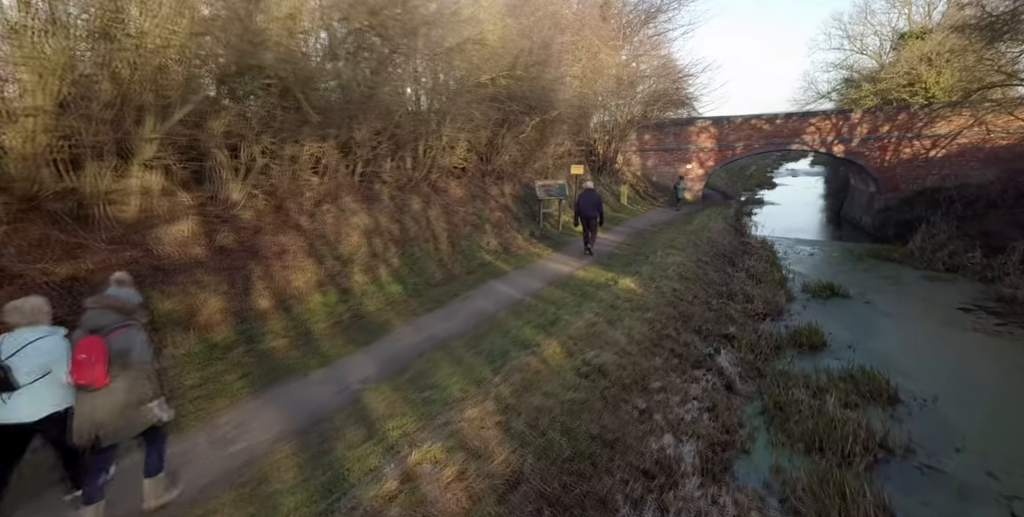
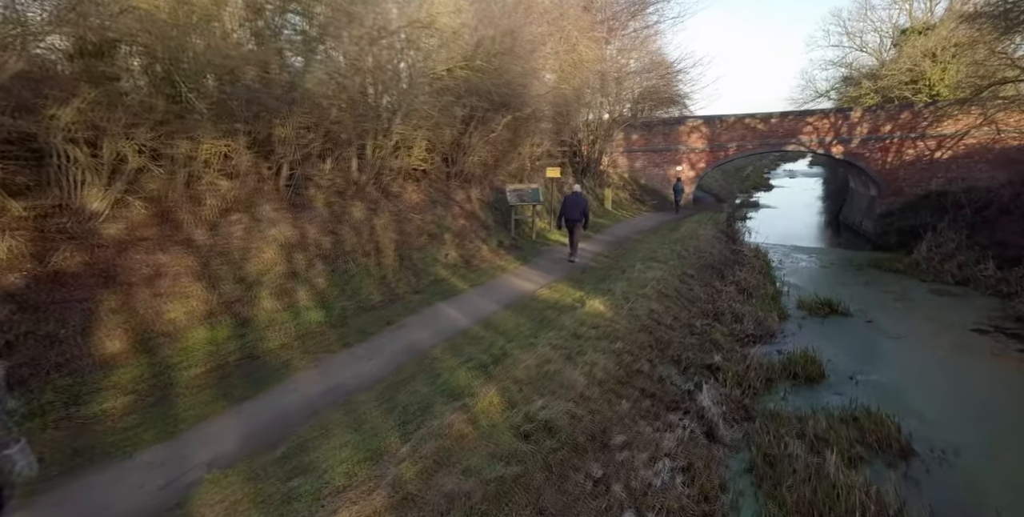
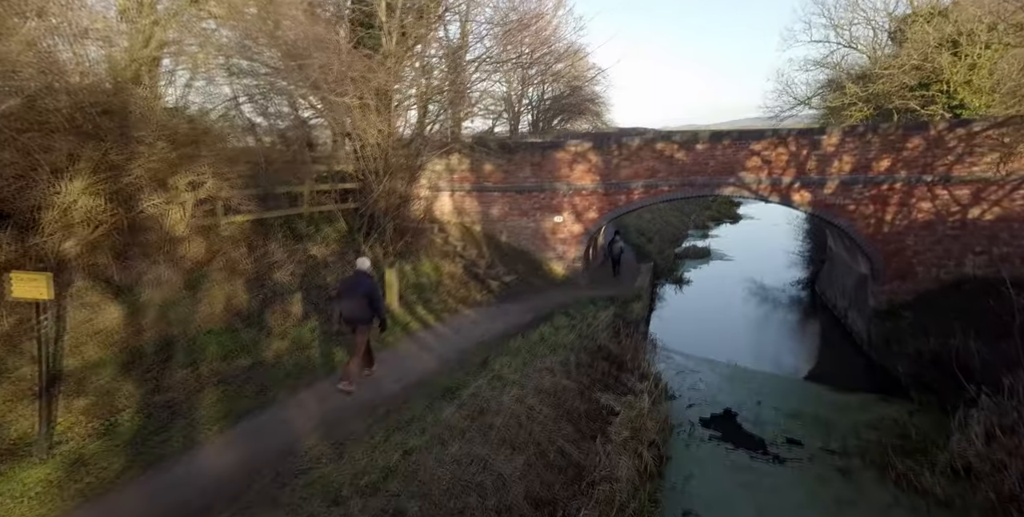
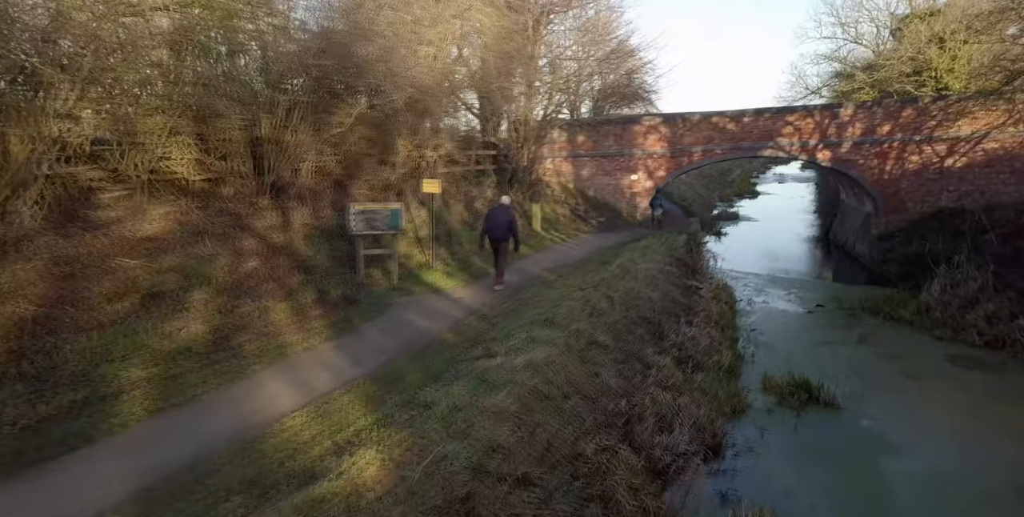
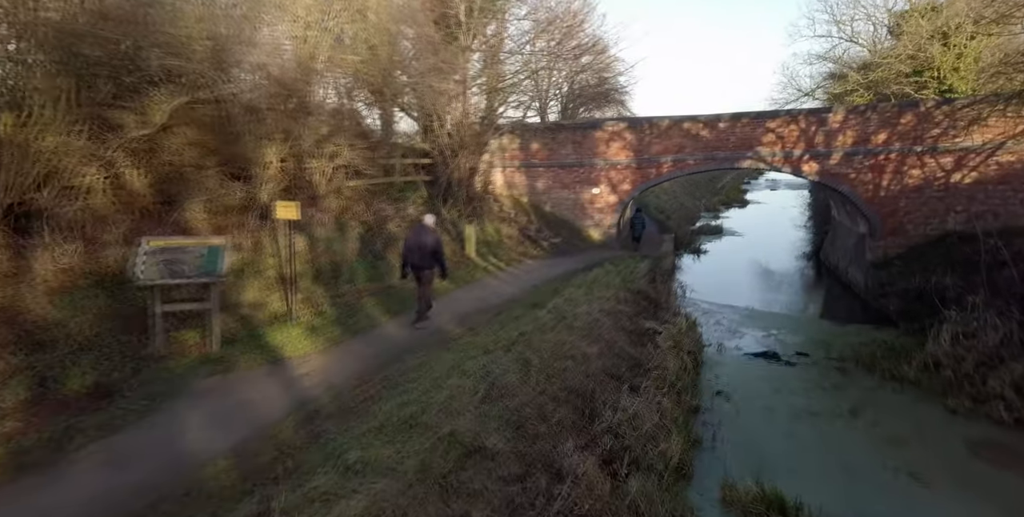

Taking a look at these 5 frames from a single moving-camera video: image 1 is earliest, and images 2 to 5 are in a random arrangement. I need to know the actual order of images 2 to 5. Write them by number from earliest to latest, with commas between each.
2, 4, 5, 3
